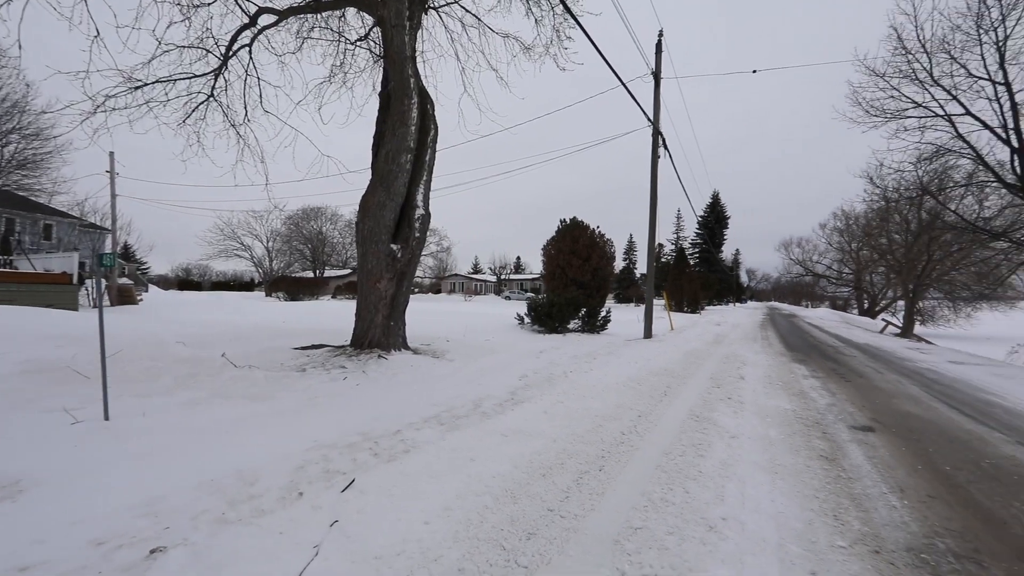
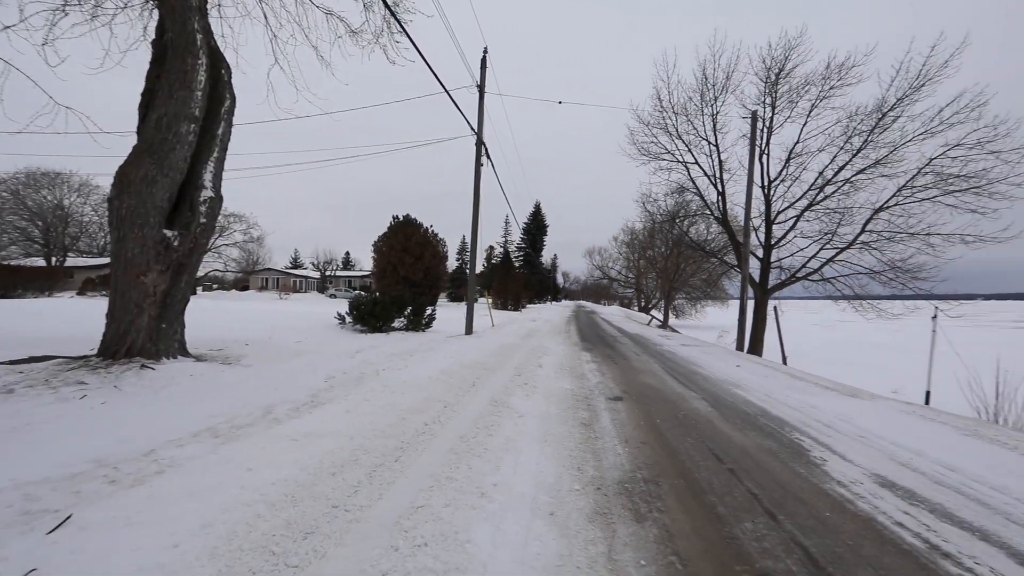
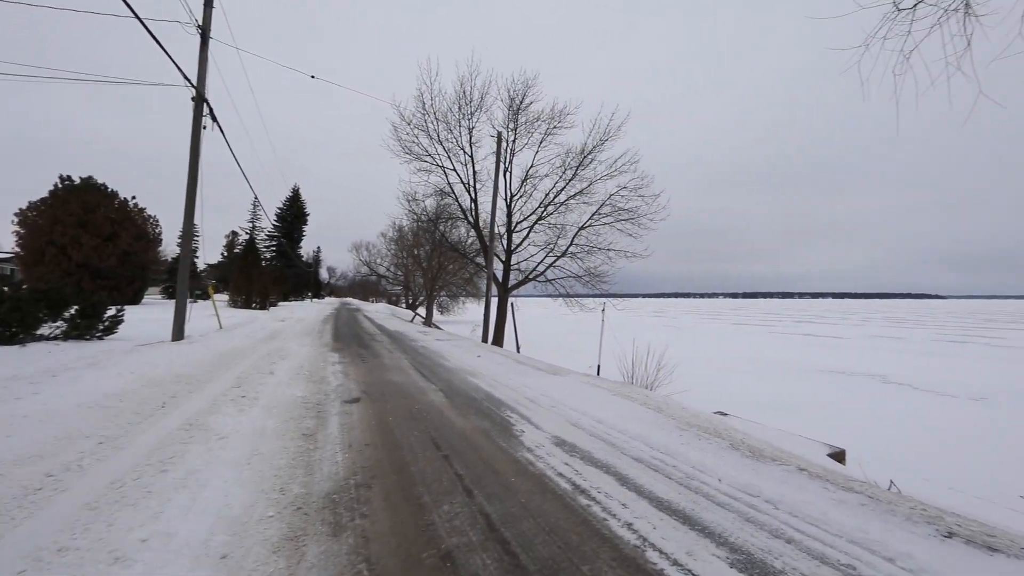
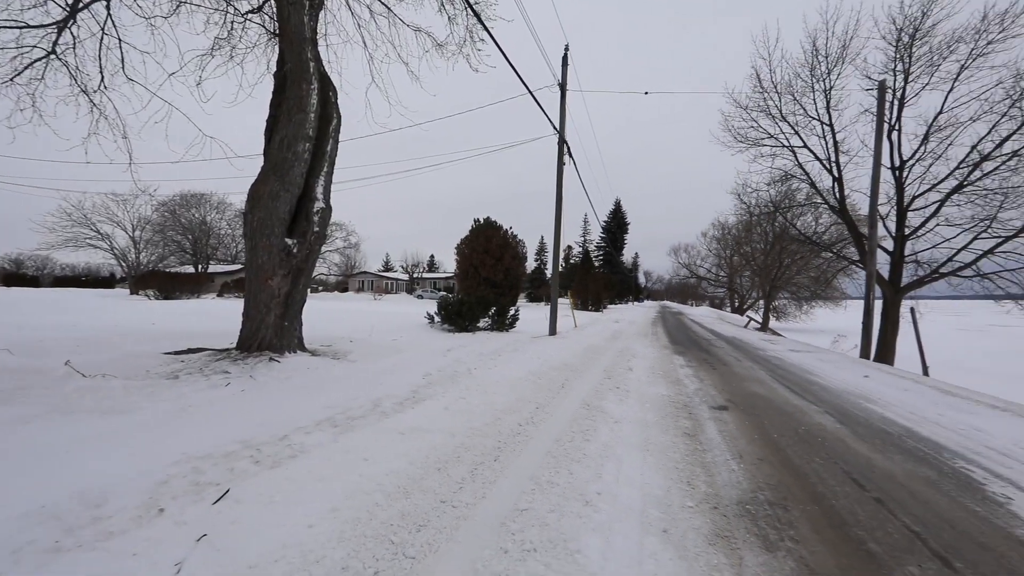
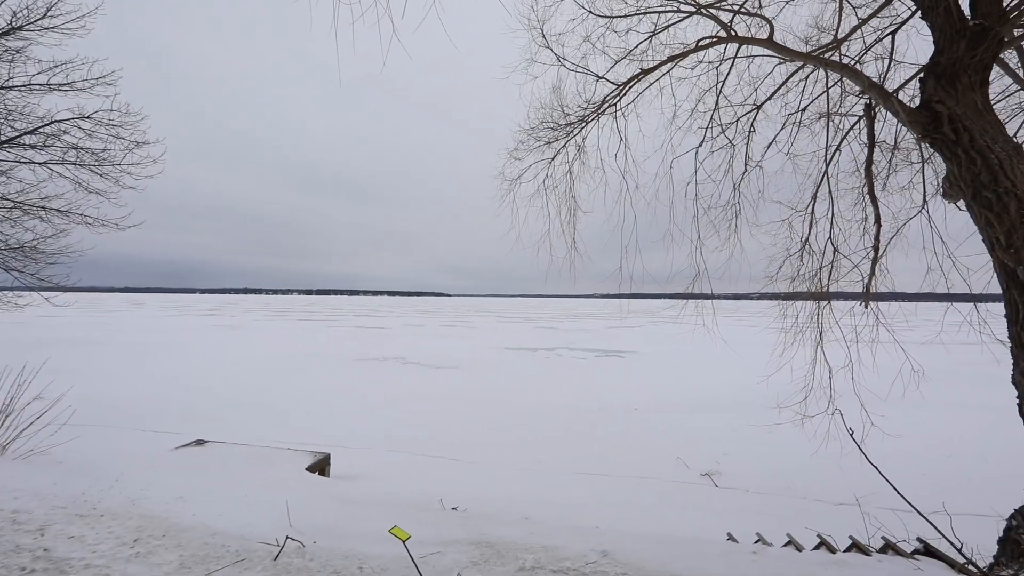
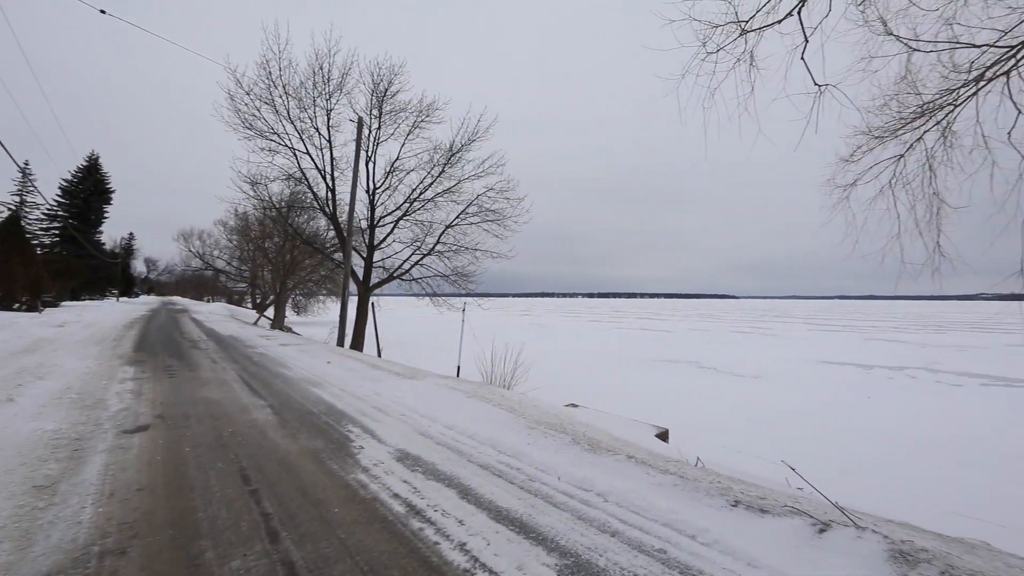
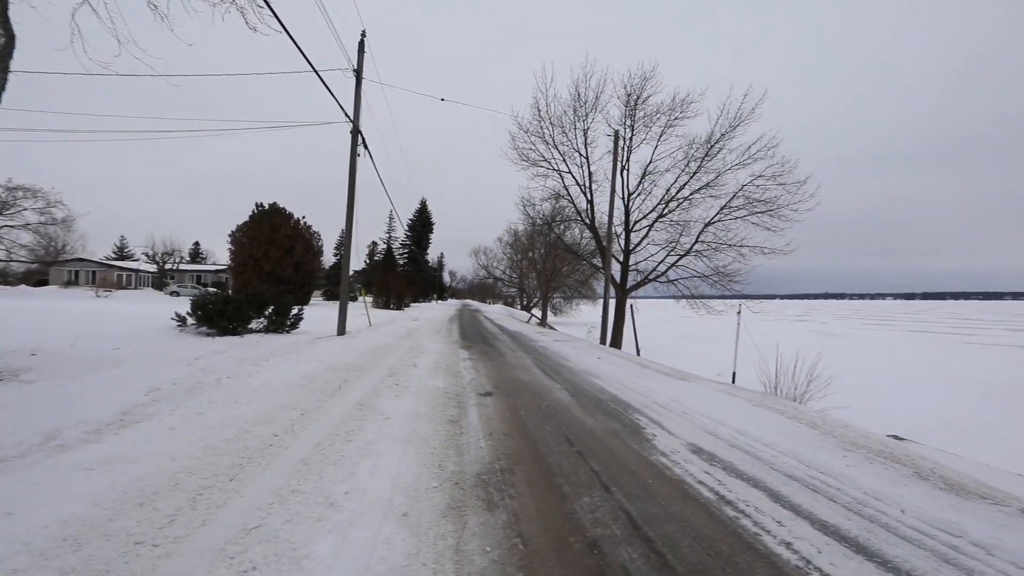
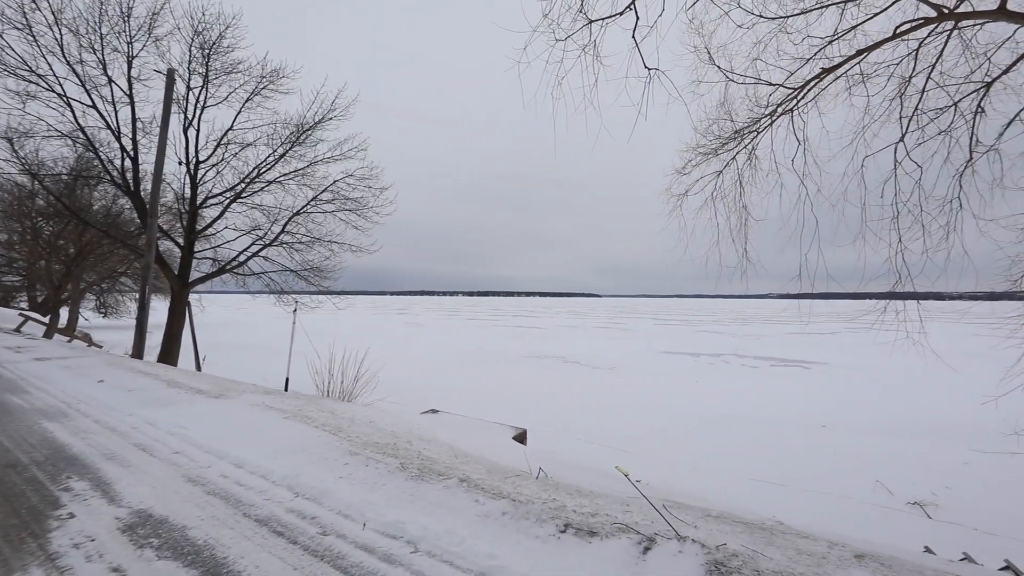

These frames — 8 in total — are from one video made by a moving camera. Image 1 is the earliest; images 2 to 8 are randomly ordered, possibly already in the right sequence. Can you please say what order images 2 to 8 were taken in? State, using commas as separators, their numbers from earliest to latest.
4, 2, 7, 3, 6, 8, 5
